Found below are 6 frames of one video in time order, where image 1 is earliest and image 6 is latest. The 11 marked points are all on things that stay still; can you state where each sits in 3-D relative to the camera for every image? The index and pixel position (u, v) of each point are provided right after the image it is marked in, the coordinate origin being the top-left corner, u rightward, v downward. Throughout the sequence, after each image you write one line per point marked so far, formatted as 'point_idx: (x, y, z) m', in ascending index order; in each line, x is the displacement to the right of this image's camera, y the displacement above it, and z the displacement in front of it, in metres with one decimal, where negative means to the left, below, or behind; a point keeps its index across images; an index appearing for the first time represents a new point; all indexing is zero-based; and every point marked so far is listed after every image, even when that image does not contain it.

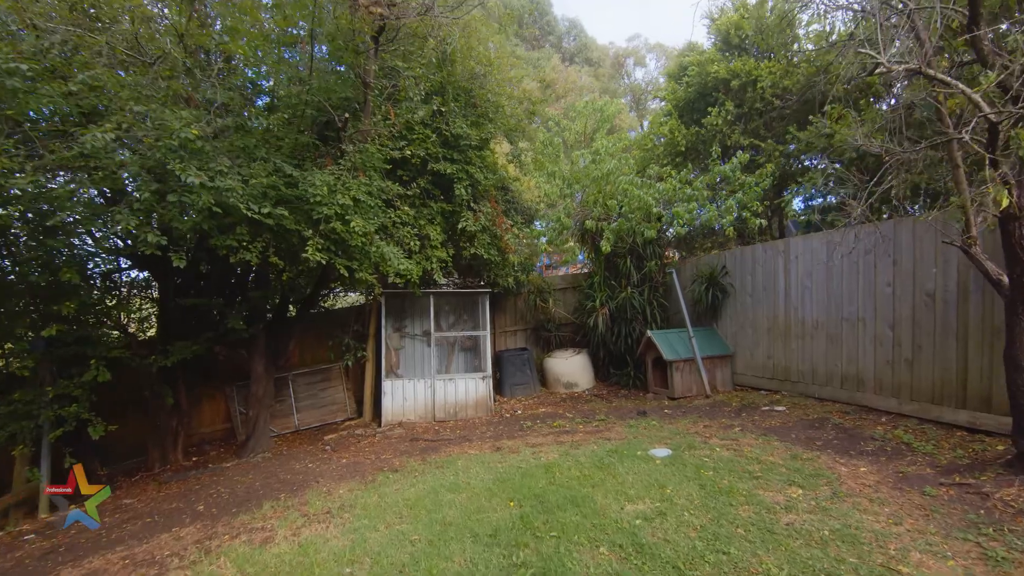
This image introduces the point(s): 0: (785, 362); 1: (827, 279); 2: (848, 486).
0: (+3.8, -1.0, +7.2) m
1: (+3.9, +0.1, +6.6) m
2: (+2.7, -1.6, +4.2) m
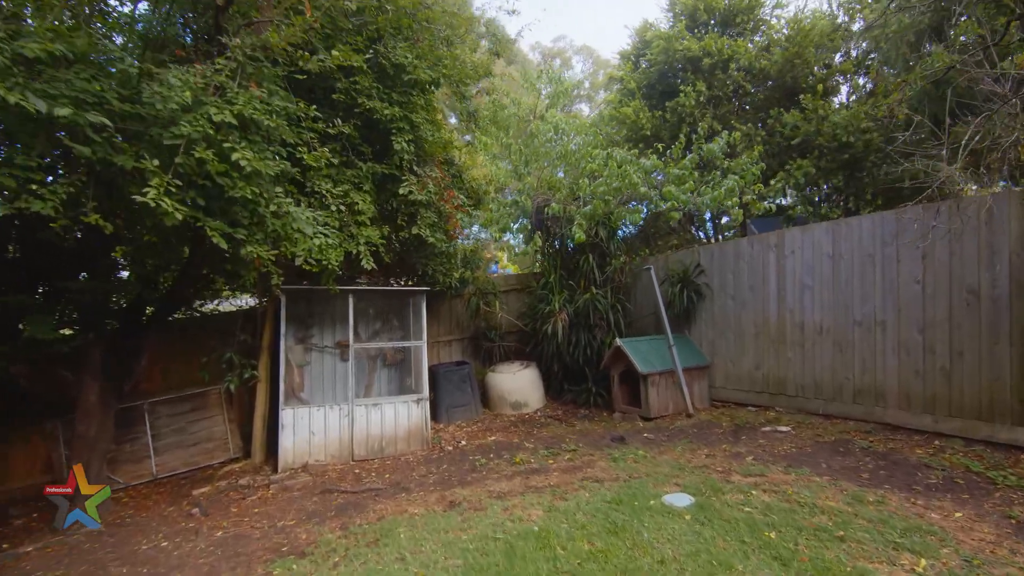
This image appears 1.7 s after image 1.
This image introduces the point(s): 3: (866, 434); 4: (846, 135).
0: (+3.2, -1.0, +6.2) m
1: (+3.5, +0.1, +5.6) m
2: (+2.7, -1.5, +3.0) m
3: (+3.5, -1.4, +5.1) m
4: (+5.1, +2.3, +7.2) m
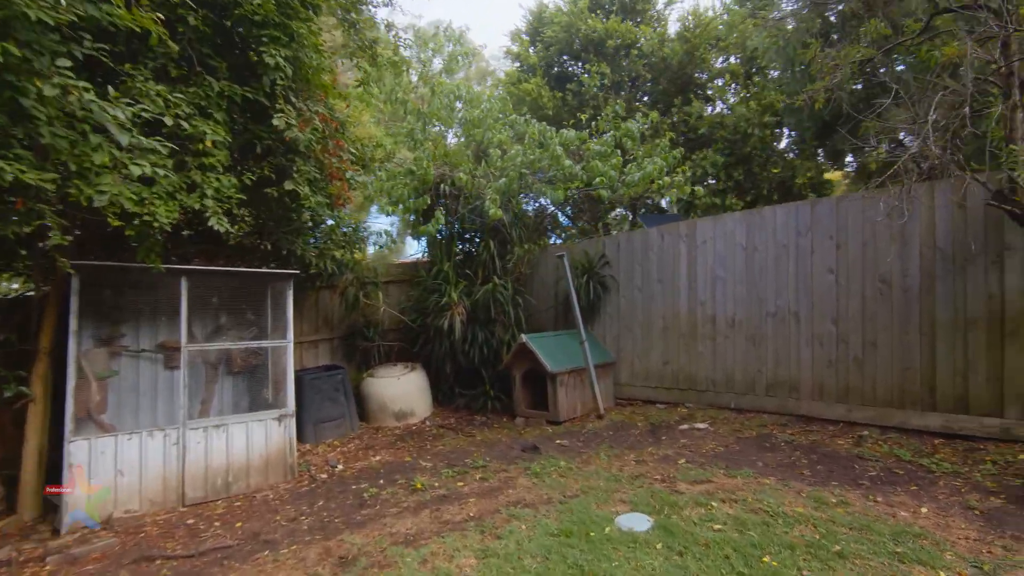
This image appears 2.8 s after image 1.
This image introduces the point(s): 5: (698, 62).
0: (+2.0, -0.9, +5.9) m
1: (+2.5, +0.2, +5.5) m
2: (+2.4, -1.4, +2.7) m
3: (+2.6, -1.3, +5.0) m
4: (+3.7, +2.4, +7.5) m
5: (+2.9, +3.6, +8.1) m
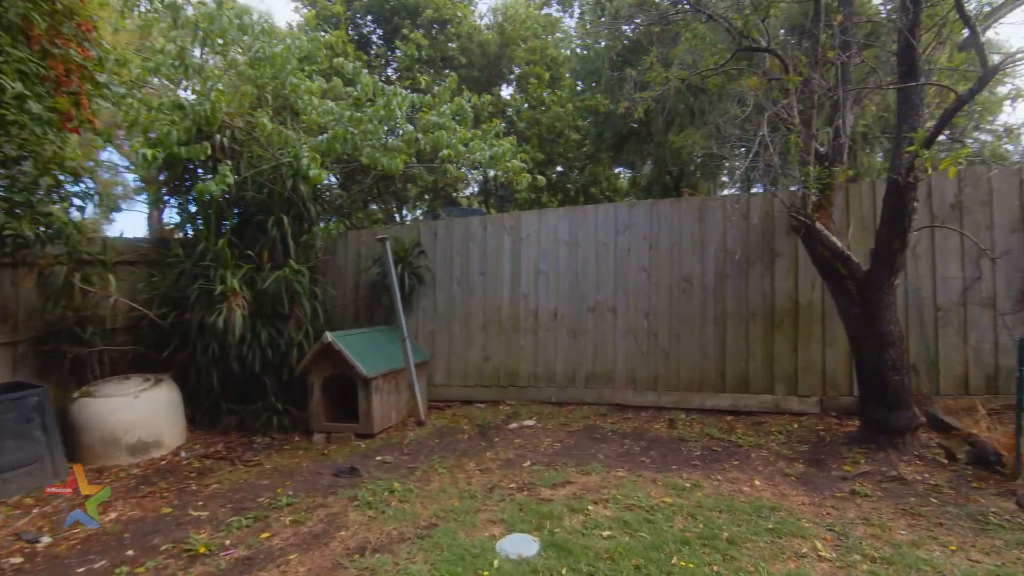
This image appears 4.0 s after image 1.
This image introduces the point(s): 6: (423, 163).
0: (0.0, -0.8, +5.7) m
1: (+0.6, +0.3, +5.5) m
2: (+1.8, -1.3, +3.1) m
3: (+0.9, -1.3, +5.2) m
4: (+0.8, +2.5, +7.9) m
5: (-0.1, +3.7, +8.1) m
6: (-1.0, +1.4, +5.7) m
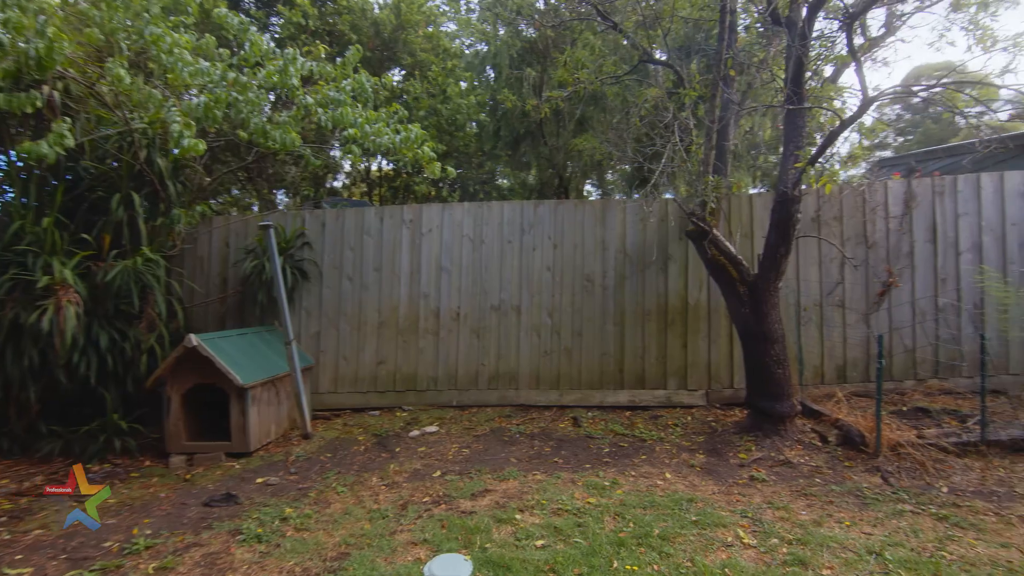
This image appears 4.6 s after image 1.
0: (-1.1, -0.8, +5.4) m
1: (-0.4, +0.3, +5.4) m
2: (+1.3, -1.3, +3.2) m
3: (0.0, -1.3, +5.0) m
4: (-0.8, +2.5, +7.6) m
5: (-1.7, +3.7, +7.6) m
6: (-2.0, +1.4, +5.1) m
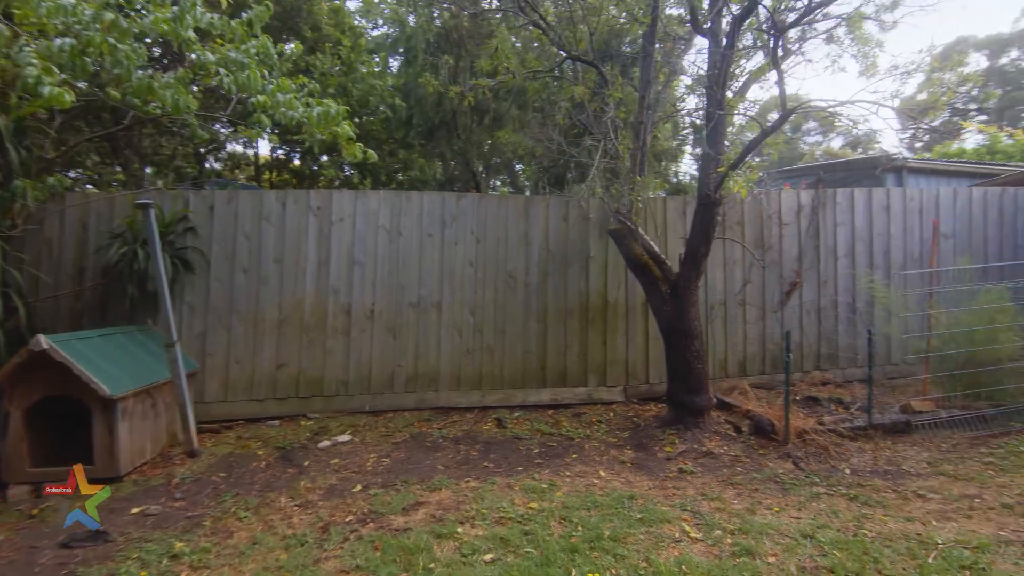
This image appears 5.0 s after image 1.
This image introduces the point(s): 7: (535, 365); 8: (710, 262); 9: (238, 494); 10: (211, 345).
0: (-1.8, -0.8, +4.8) m
1: (-1.2, +0.4, +5.0) m
2: (+0.9, -1.3, +3.3) m
3: (-0.8, -1.2, +4.8) m
4: (-2.0, +2.5, +7.1) m
5: (-2.8, +3.8, +6.9) m
6: (-2.7, +1.4, +4.4) m
7: (+0.2, -0.8, +5.1) m
8: (+2.0, +0.3, +5.1) m
9: (-1.9, -1.4, +3.6) m
10: (-2.7, -0.5, +4.7) m
